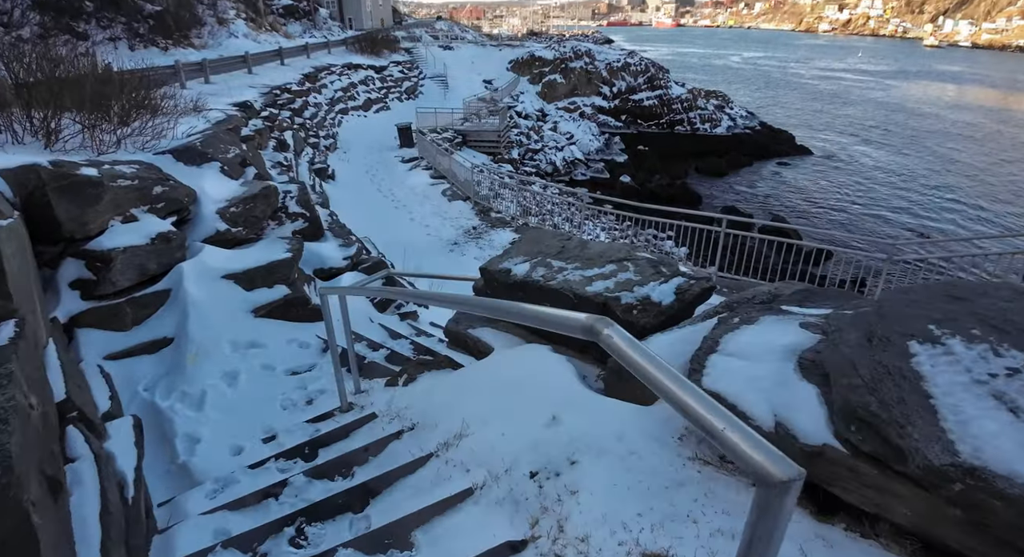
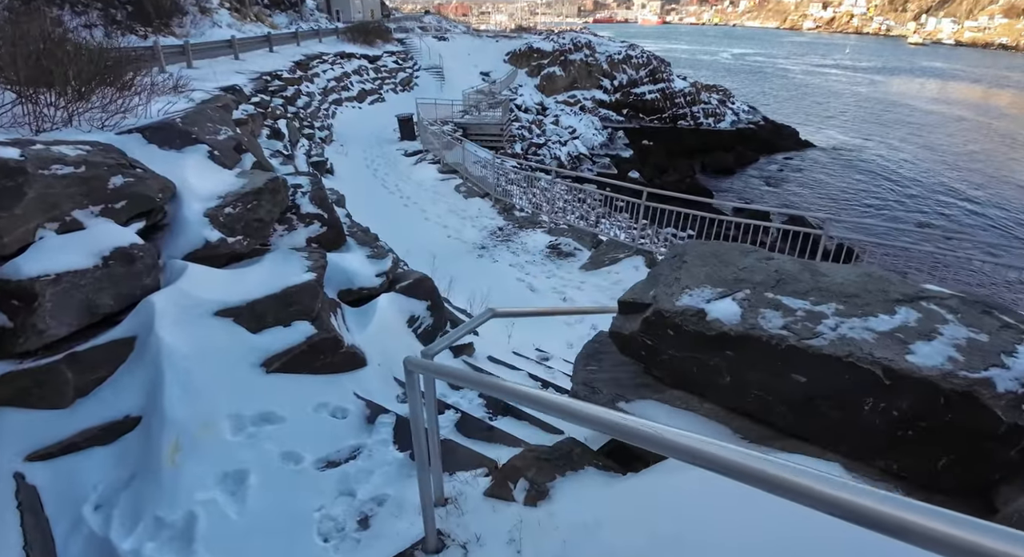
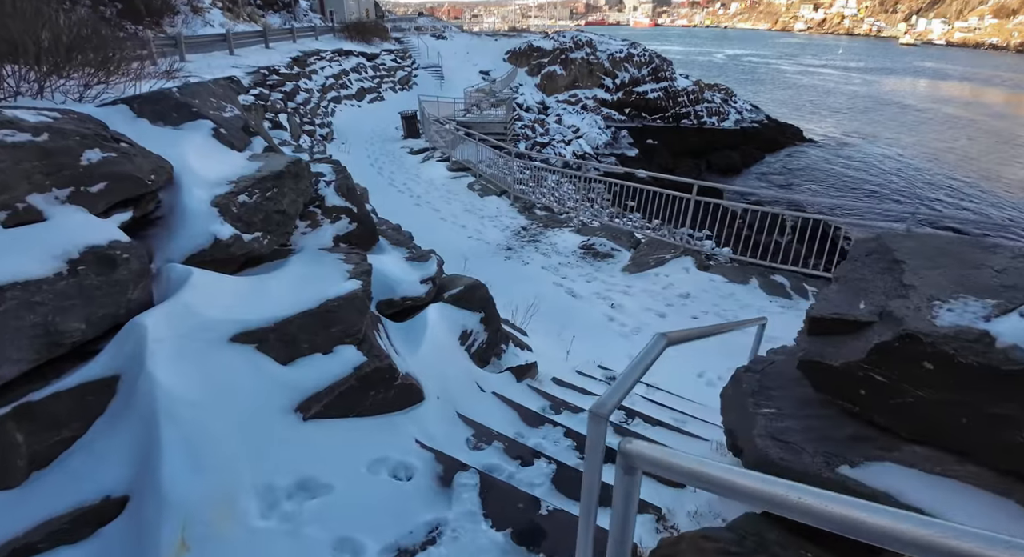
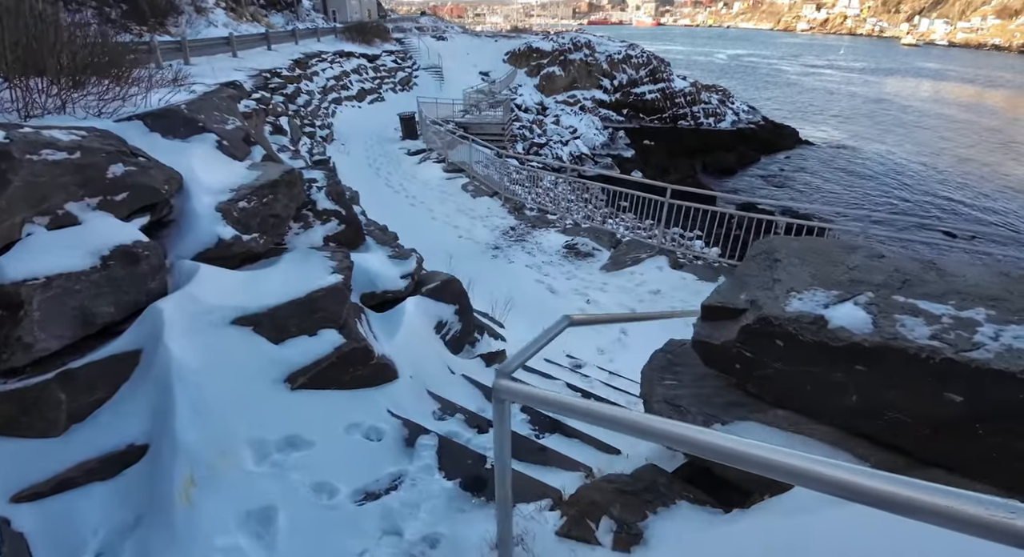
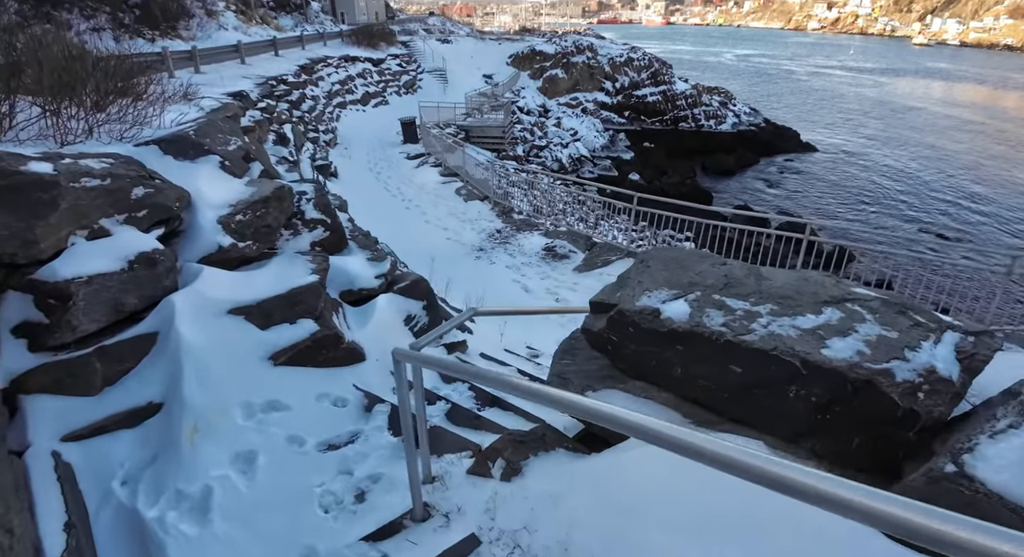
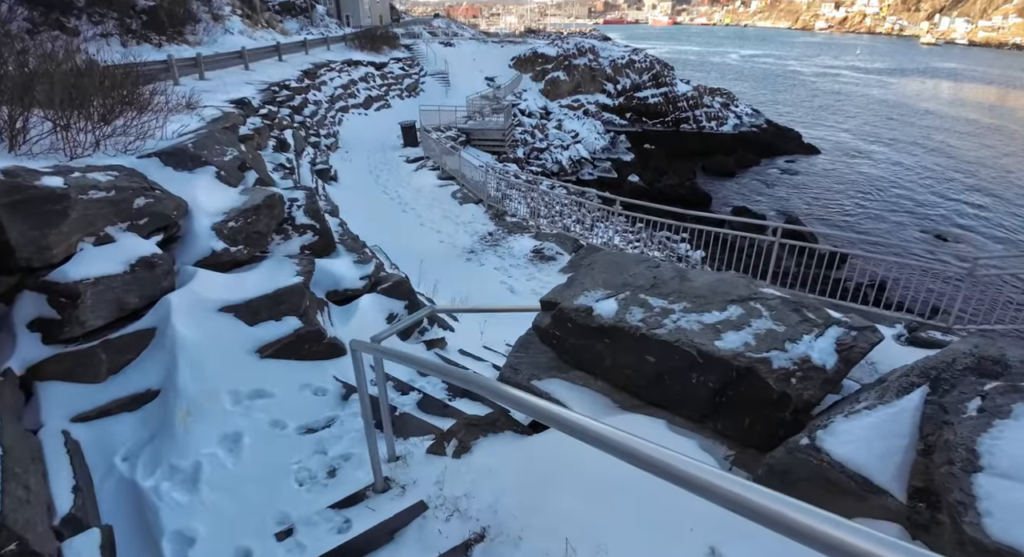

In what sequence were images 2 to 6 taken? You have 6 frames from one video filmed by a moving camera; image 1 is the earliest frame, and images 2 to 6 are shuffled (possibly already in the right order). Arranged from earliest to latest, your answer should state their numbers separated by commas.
6, 5, 2, 4, 3
